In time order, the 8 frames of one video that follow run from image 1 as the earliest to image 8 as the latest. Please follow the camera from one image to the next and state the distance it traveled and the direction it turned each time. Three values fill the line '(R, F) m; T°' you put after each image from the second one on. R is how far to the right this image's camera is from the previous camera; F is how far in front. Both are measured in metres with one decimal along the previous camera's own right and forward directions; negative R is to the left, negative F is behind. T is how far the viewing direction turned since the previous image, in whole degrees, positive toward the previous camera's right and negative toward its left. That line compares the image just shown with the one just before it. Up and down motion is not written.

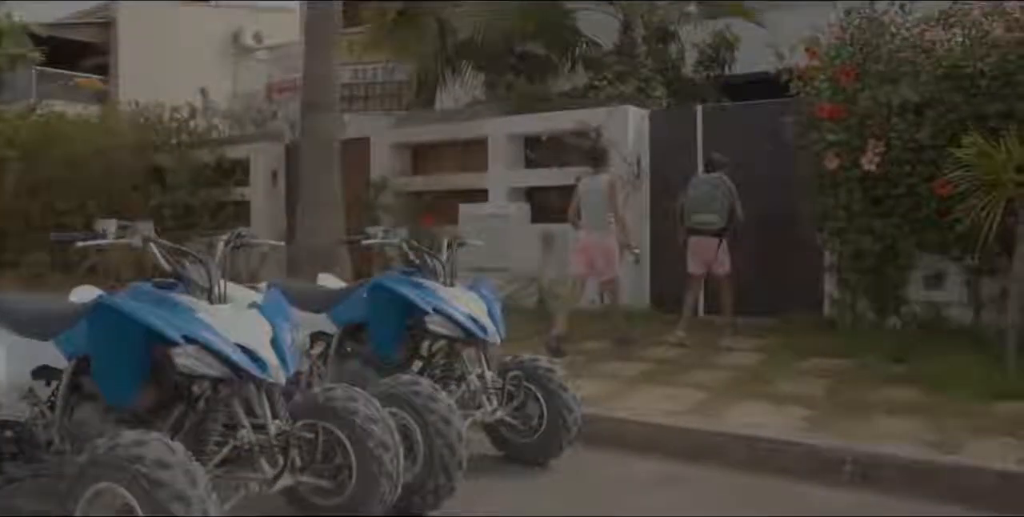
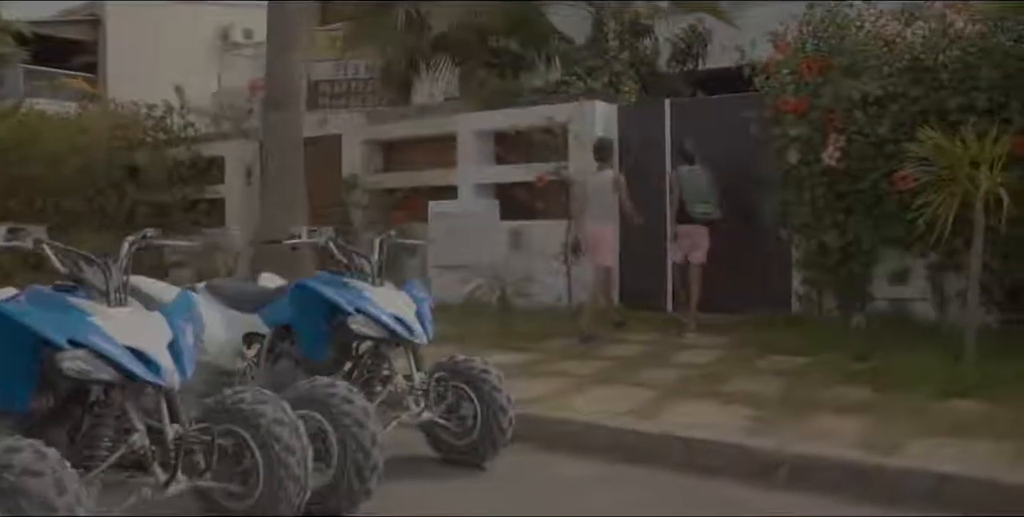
(+0.2, +0.1) m; 0°
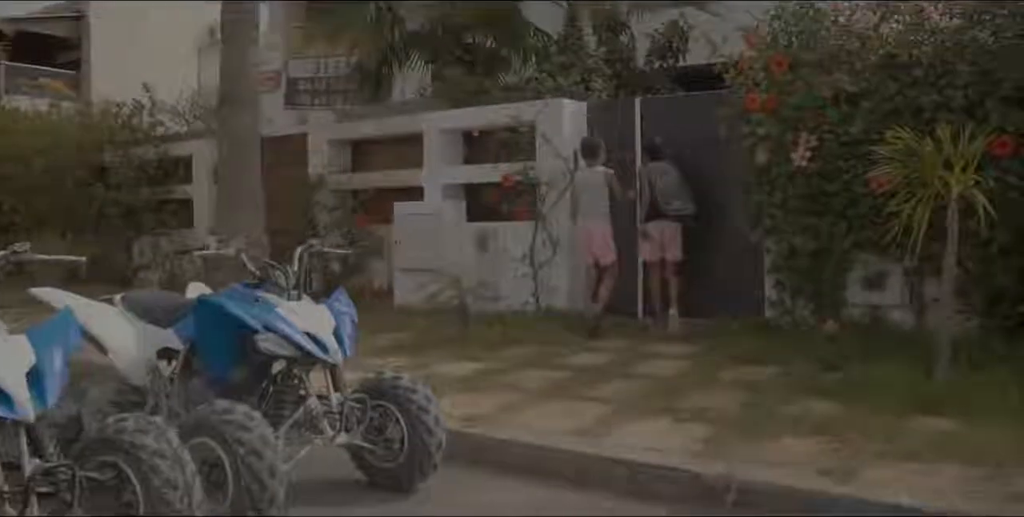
(+0.2, +0.2) m; 0°
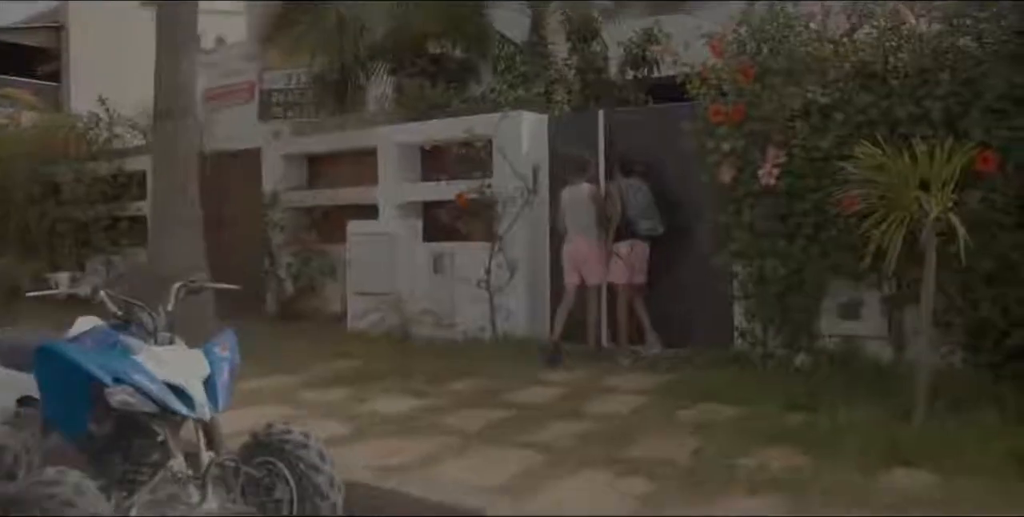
(+0.2, +0.3) m; 0°
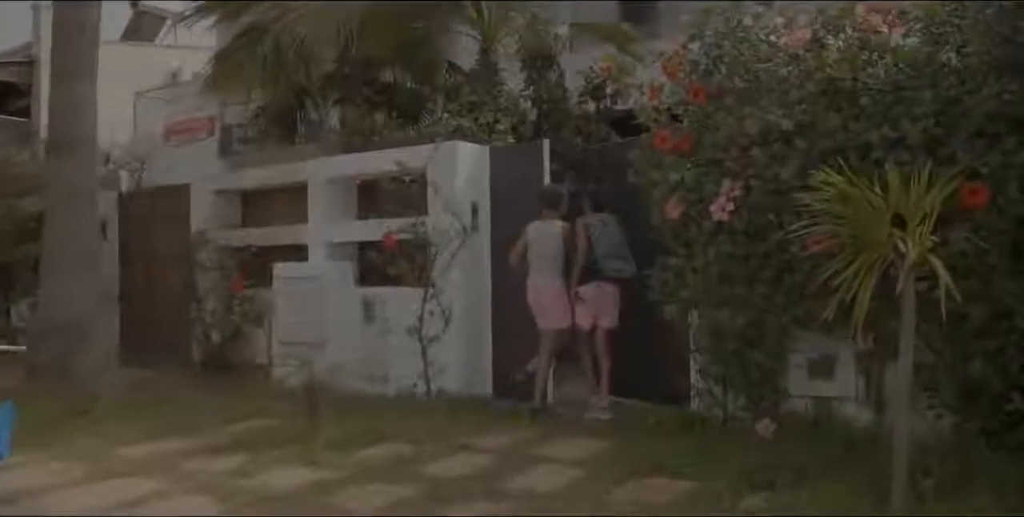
(+0.3, +0.5) m; 0°
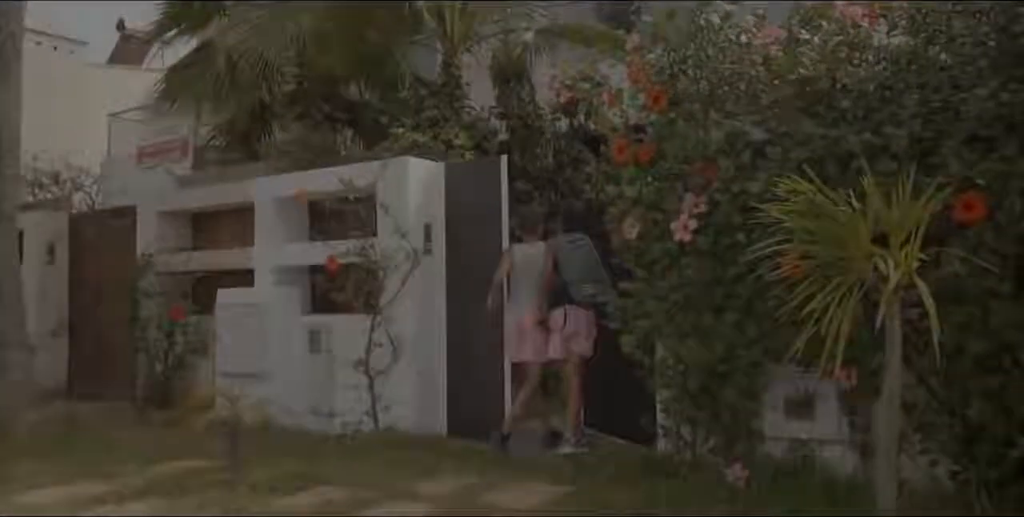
(+0.2, +0.4) m; 0°
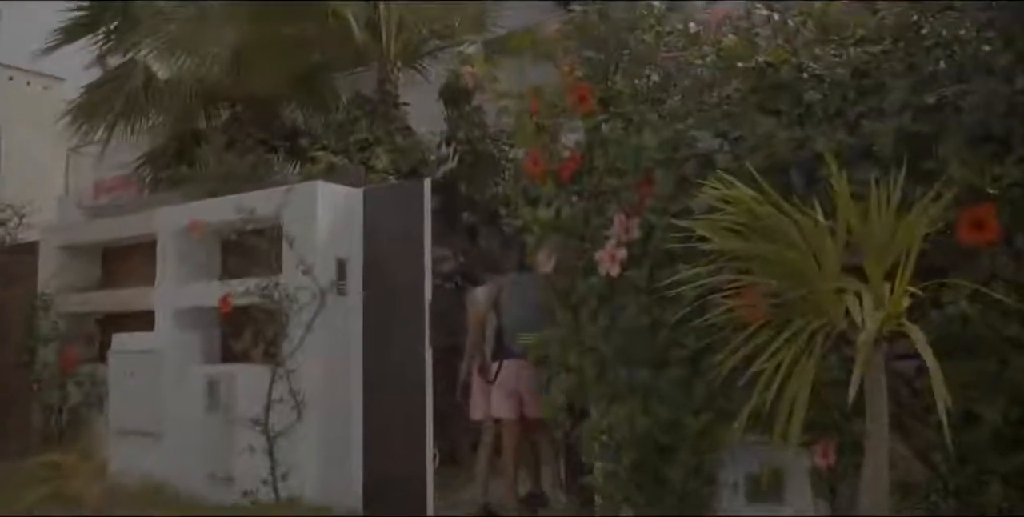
(+0.3, +0.6) m; 0°
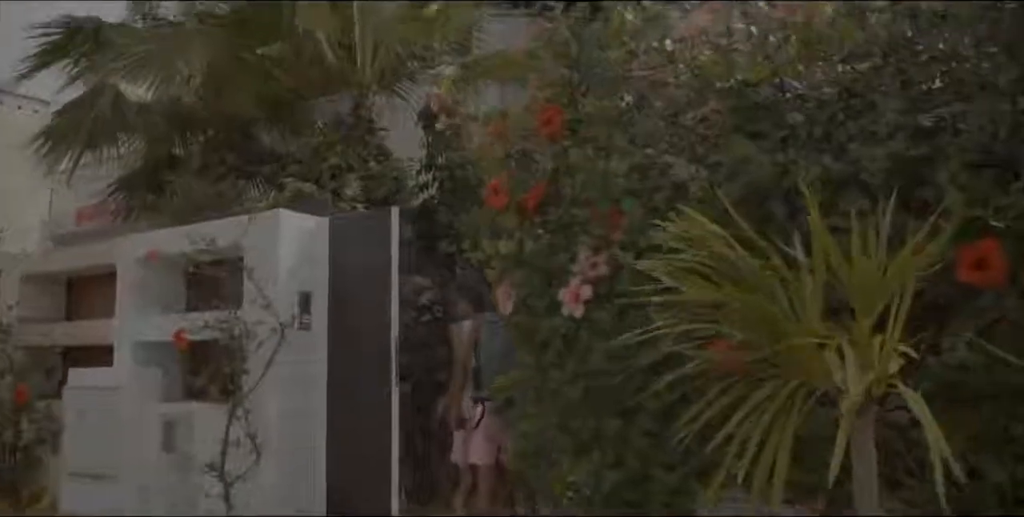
(+0.1, +0.2) m; 0°
